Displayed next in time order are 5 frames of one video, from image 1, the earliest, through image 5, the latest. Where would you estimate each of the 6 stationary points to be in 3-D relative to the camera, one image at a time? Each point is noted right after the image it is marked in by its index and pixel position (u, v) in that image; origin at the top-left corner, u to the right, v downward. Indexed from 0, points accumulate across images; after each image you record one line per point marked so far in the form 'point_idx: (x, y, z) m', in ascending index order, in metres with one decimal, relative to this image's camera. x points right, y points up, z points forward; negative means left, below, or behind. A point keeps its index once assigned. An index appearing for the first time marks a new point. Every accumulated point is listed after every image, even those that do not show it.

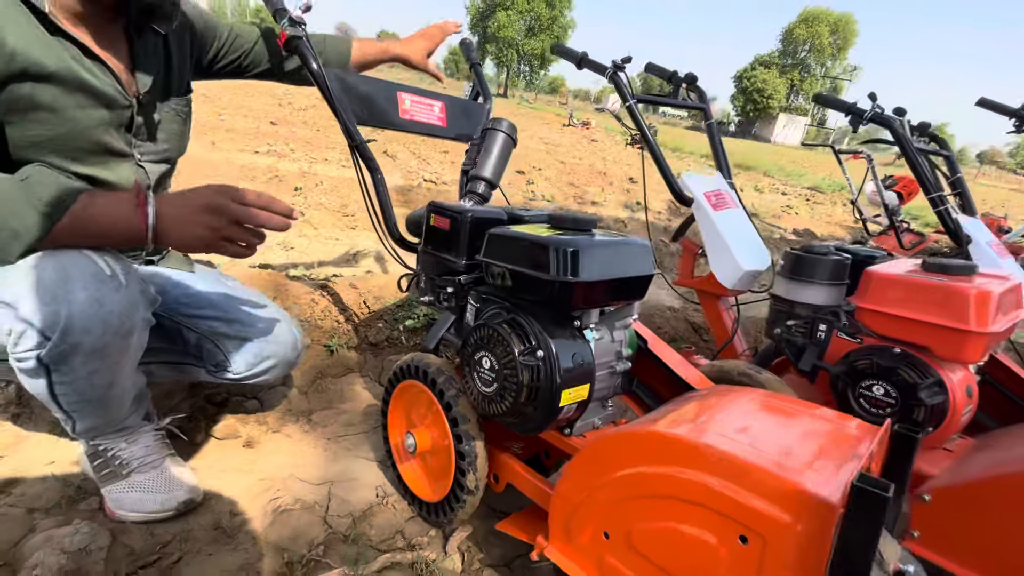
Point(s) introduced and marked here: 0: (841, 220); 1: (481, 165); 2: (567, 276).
0: (+6.8, +1.4, +9.9) m
1: (-0.1, +0.6, +2.2) m
2: (+0.1, 0.0, +1.3) m
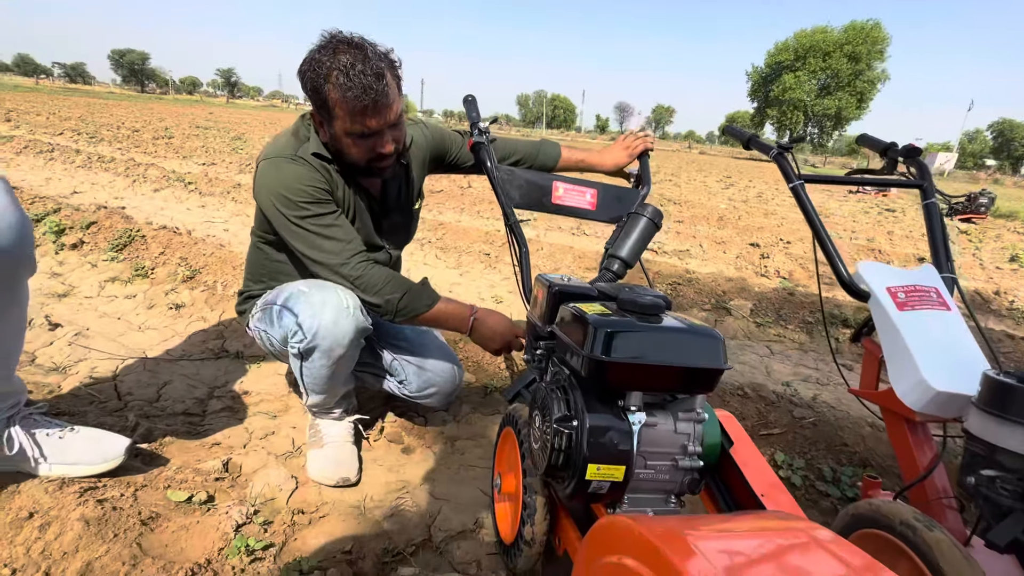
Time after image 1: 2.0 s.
0: (+10.3, -0.7, +5.6) m
1: (+0.5, +0.2, +2.4) m
2: (+0.3, -0.2, +1.4) m
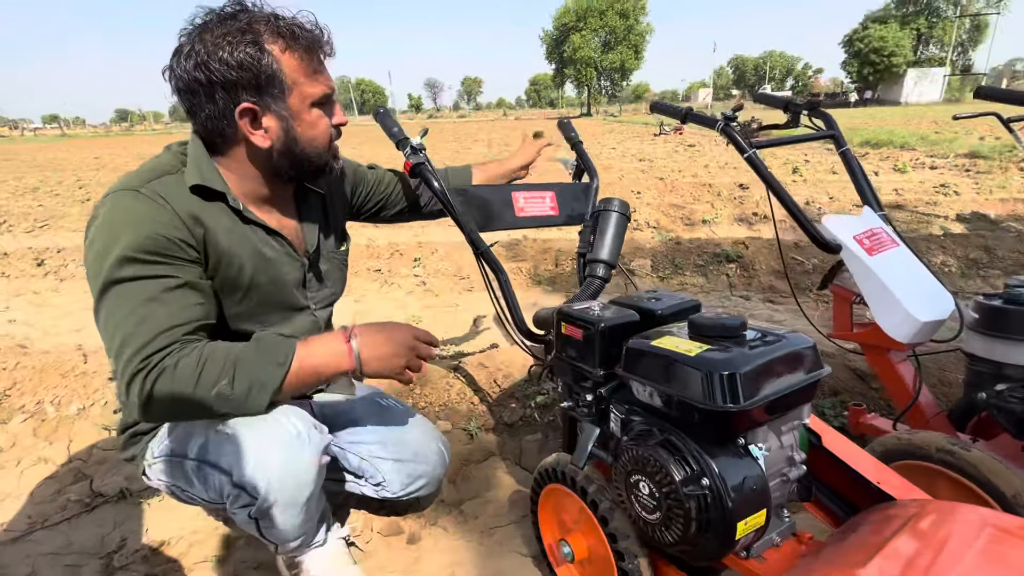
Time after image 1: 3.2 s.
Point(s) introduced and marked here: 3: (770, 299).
0: (+8.7, +1.7, +8.2) m
1: (+0.4, +0.2, +2.2) m
2: (+0.5, -0.3, +1.2) m
3: (+2.6, -0.1, +4.7) m
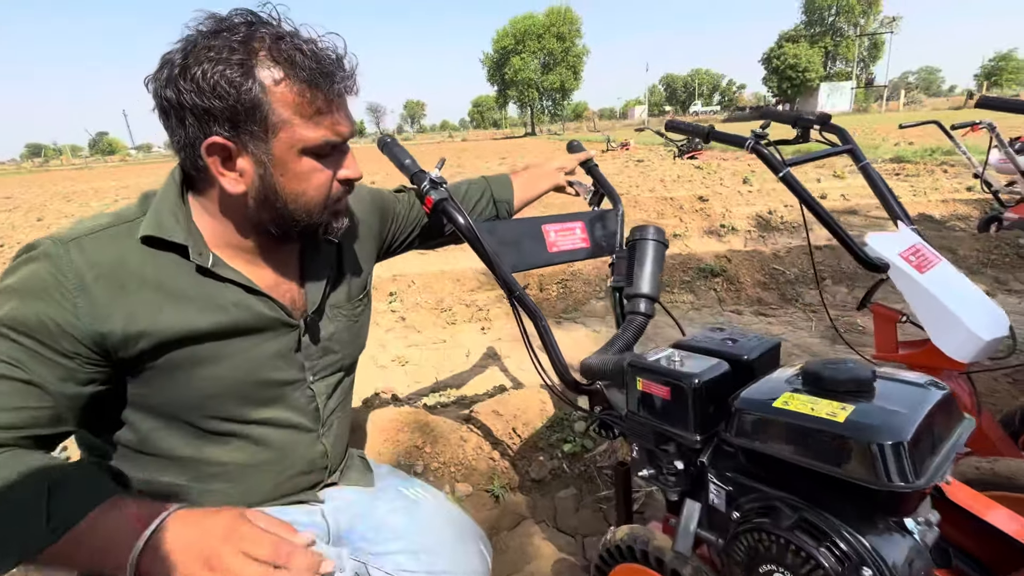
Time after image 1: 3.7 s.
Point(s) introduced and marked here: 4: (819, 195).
0: (+8.1, +1.8, +8.8) m
1: (+0.5, 0.0, +2.0) m
2: (+0.8, -0.4, +1.0) m
3: (+2.5, -0.2, +4.7) m
4: (+5.9, +1.8, +9.0) m
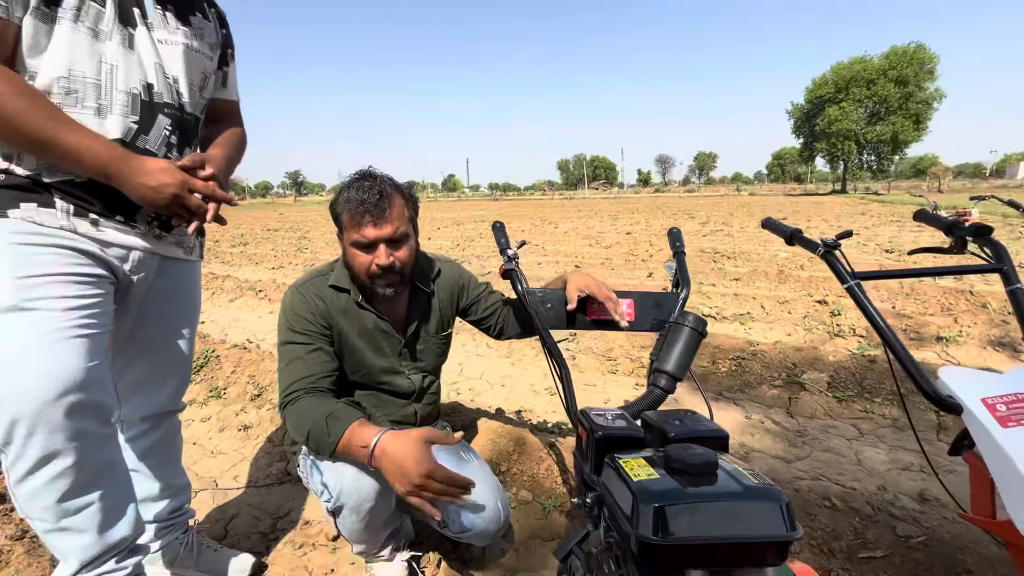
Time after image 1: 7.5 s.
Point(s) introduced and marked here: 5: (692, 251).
0: (+10.9, -0.7, +4.3) m
1: (+0.7, -0.3, +2.3) m
2: (+0.4, -0.7, +1.3) m
3: (+3.7, -1.3, +3.6) m
4: (+9.1, -0.4, +5.6) m
5: (+4.7, +1.0, +12.6) m
